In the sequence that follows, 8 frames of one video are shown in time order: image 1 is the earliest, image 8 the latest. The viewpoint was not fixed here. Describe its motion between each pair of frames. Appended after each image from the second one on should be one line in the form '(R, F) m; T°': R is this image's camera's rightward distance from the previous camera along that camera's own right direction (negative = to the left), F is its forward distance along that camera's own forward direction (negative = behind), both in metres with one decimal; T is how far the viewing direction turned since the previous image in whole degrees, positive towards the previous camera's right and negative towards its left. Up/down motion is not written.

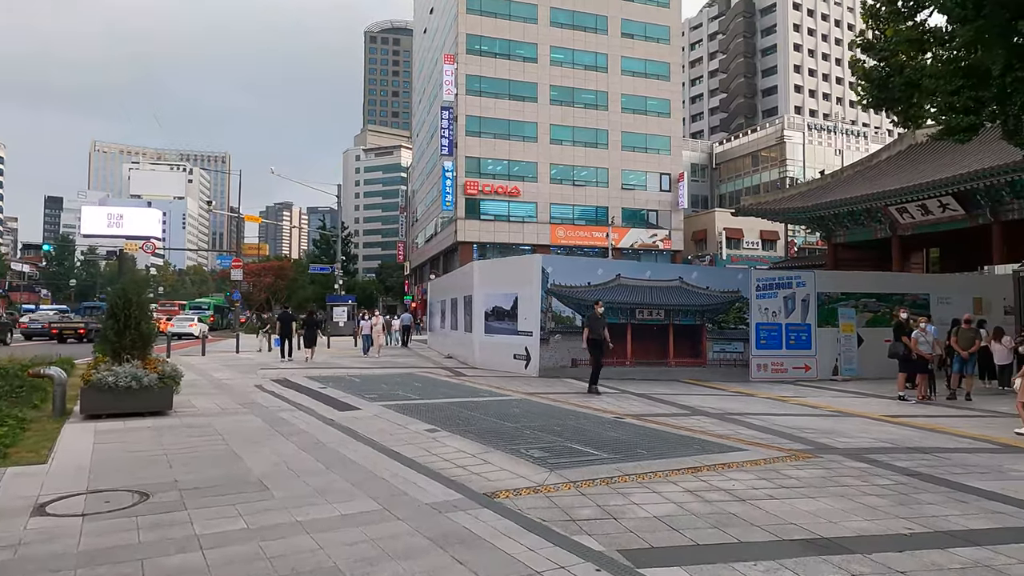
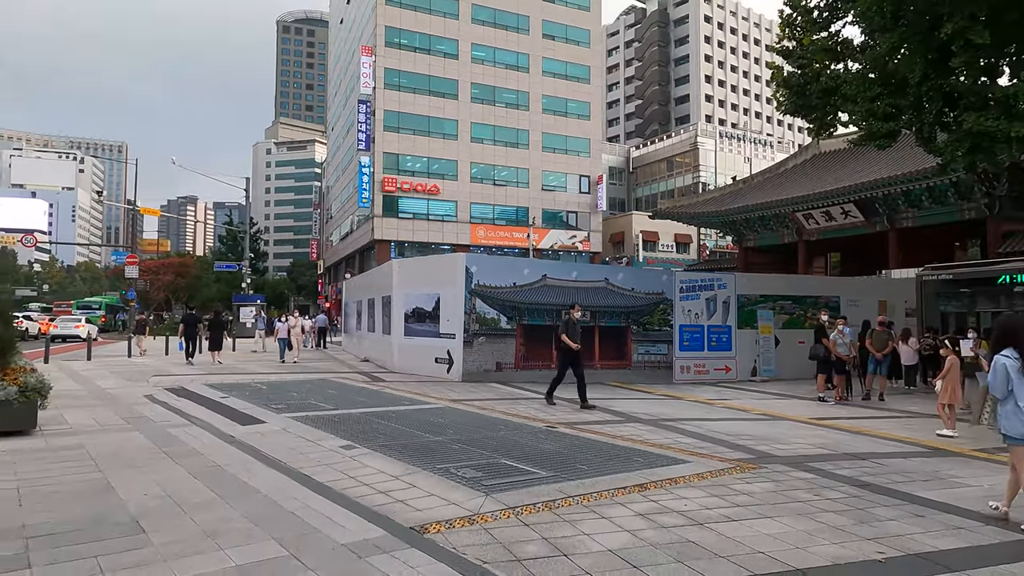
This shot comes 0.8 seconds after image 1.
(-0.1, +0.7) m; +7°
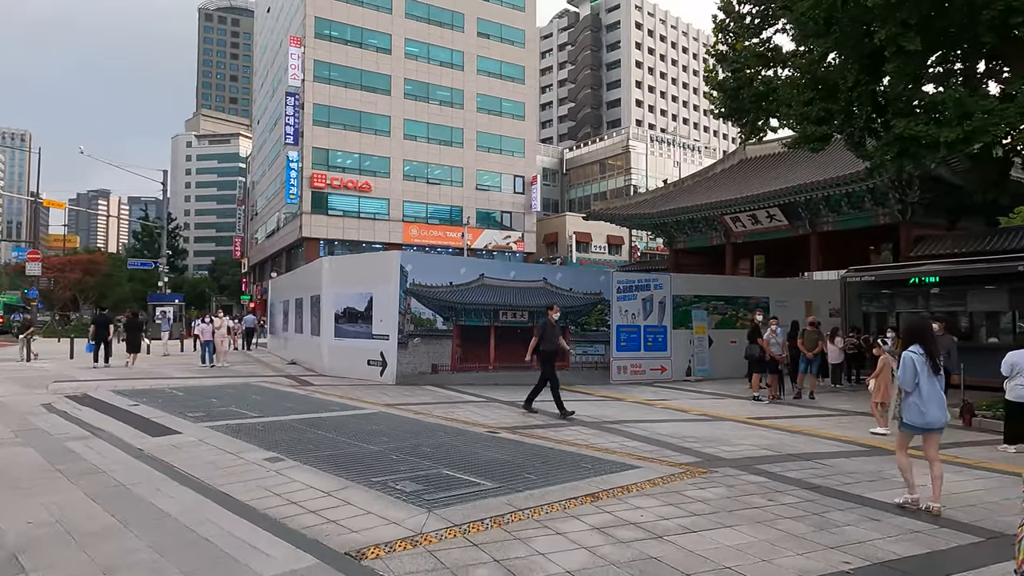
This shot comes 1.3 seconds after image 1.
(-0.1, +0.4) m; +6°
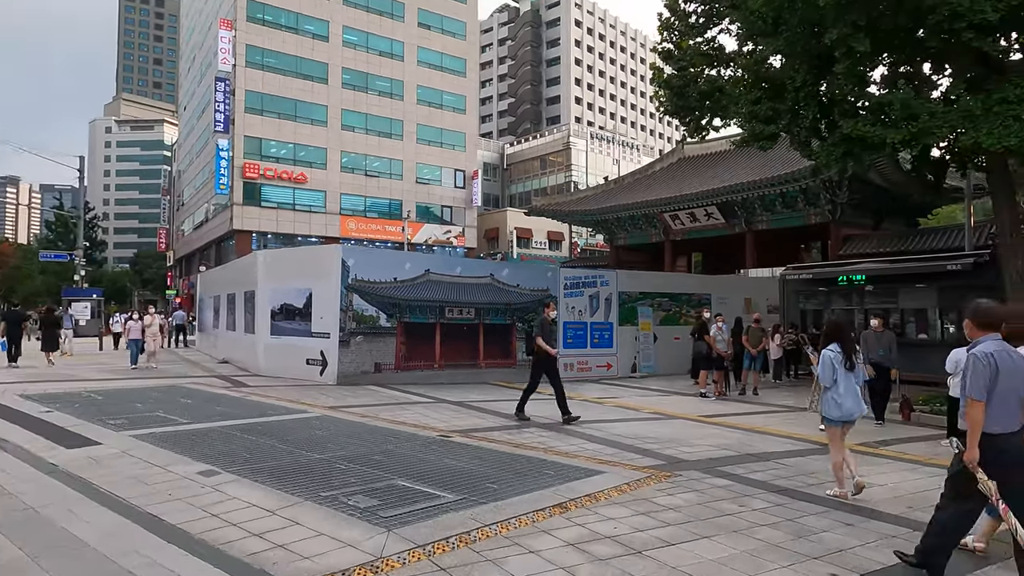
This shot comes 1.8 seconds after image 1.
(-0.2, +0.4) m; +5°
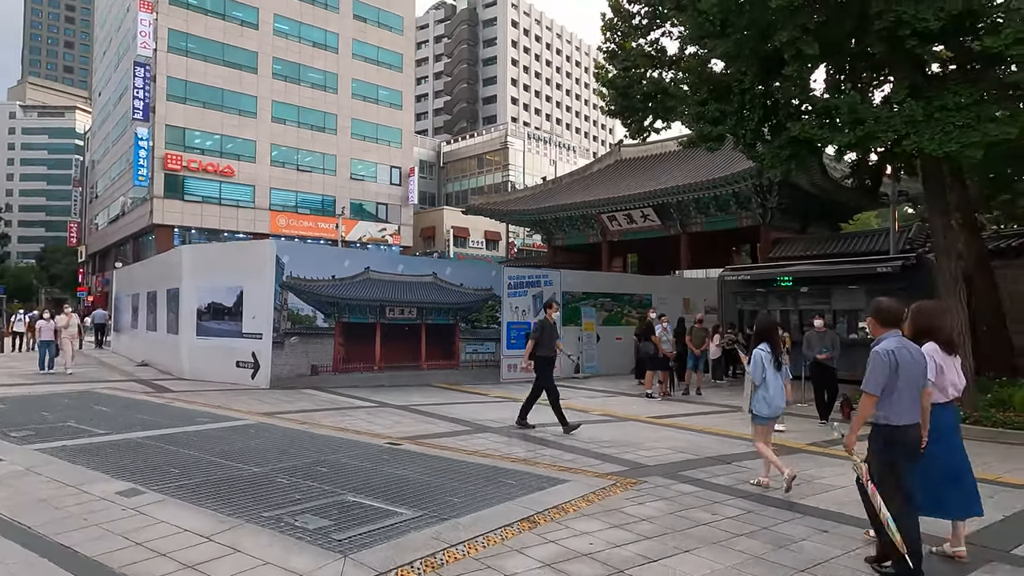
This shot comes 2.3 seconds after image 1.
(-0.2, +0.4) m; +6°
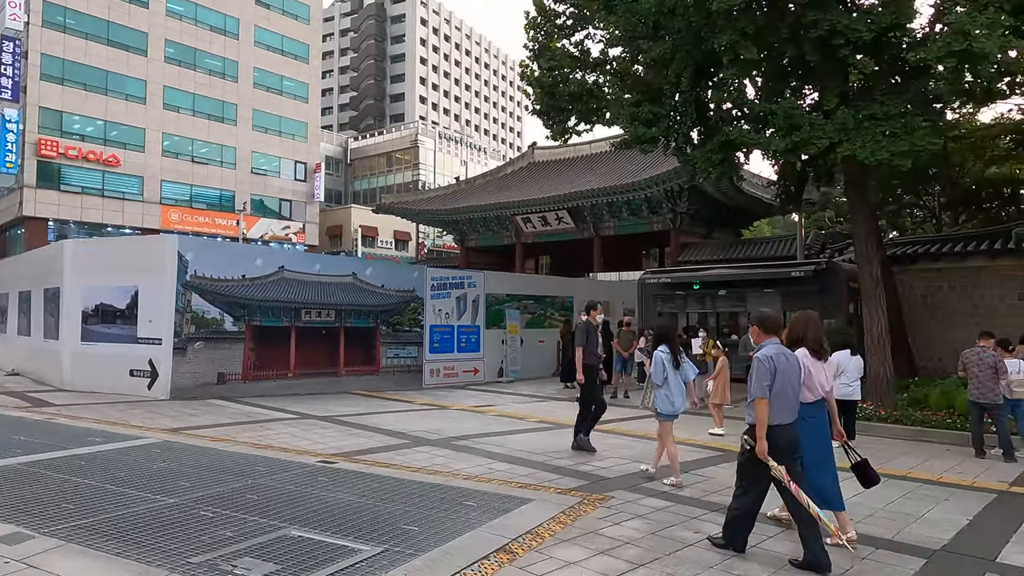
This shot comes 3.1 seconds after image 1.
(-0.5, +0.6) m; +8°
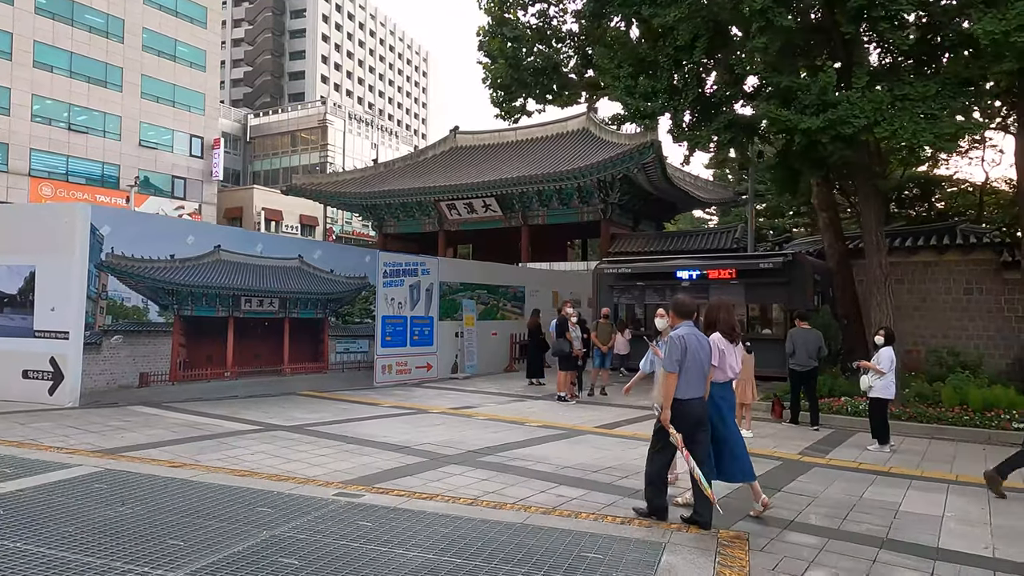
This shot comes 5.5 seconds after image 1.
(-1.5, +1.5) m; +9°
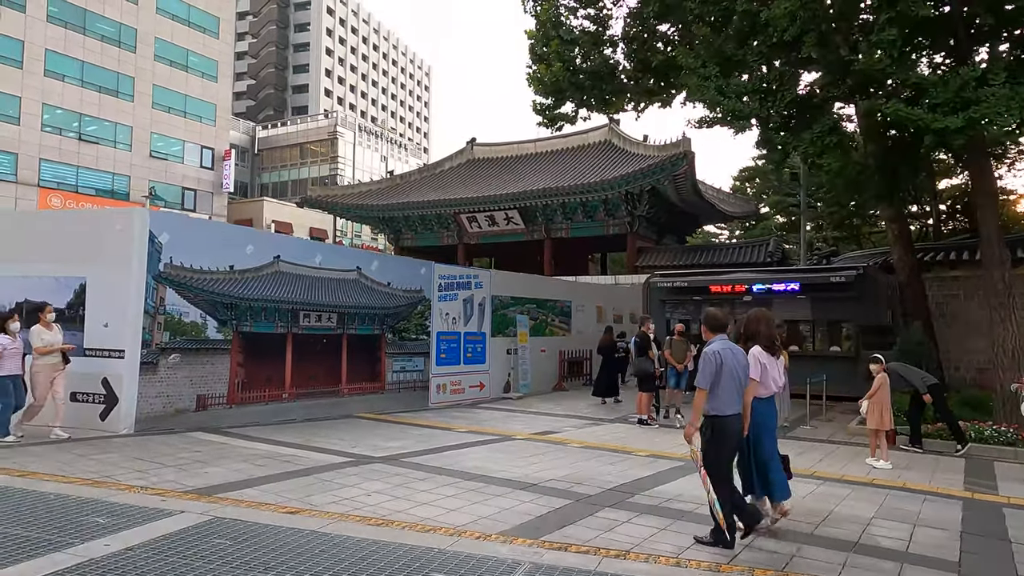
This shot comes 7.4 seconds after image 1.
(-1.4, +0.9) m; 0°
